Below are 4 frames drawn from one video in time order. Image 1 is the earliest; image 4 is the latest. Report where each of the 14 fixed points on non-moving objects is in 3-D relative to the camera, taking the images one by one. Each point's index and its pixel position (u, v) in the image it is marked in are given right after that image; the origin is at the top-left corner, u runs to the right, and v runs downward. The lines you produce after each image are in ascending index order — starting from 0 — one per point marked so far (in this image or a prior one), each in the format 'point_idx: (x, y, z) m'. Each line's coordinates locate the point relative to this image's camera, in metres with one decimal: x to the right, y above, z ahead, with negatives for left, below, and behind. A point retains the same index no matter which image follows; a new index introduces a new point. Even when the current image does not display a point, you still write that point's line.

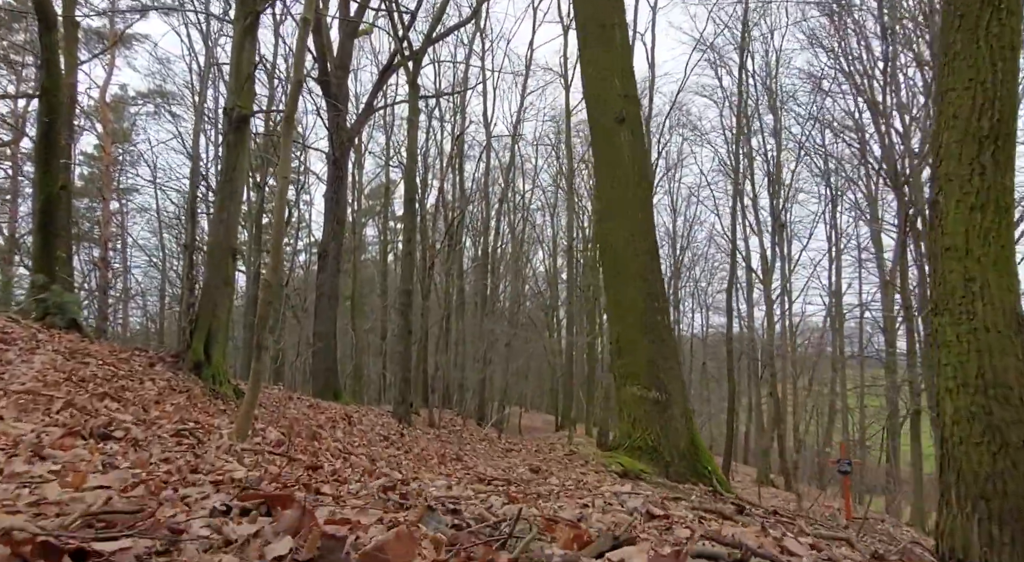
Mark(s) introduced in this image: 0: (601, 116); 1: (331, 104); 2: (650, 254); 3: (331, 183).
0: (+0.6, +1.2, +5.6) m
1: (-3.0, +3.0, +13.3) m
2: (+1.2, +0.2, +6.2) m
3: (-3.1, +1.7, +13.6) m
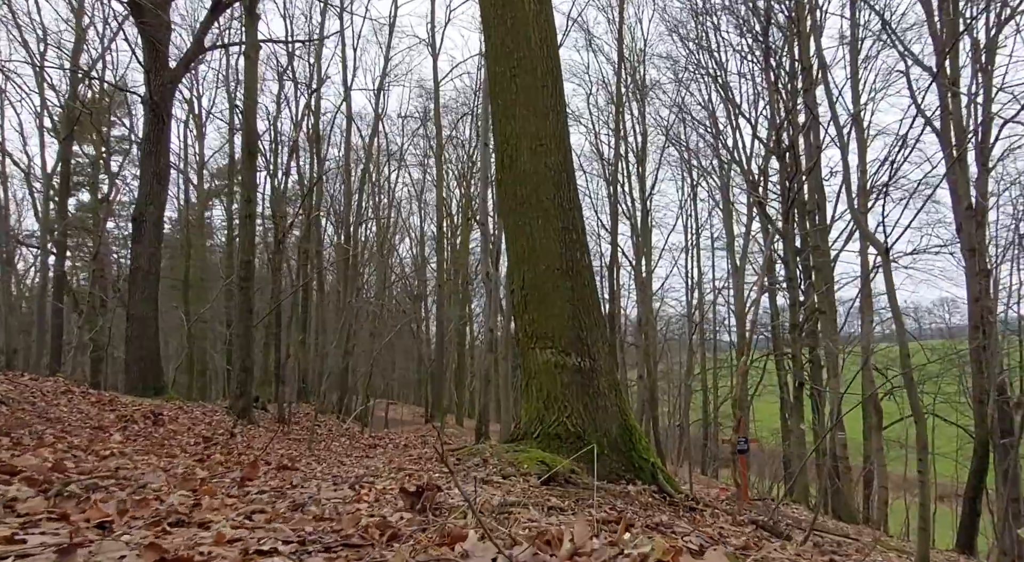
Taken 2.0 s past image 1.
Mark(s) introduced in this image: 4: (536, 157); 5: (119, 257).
0: (-0.1, +1.6, +4.1) m
1: (-5.0, +3.3, +11.0) m
2: (+0.3, +0.6, +4.7) m
3: (-5.1, +2.0, +11.2) m
4: (+0.1, +0.7, +4.5) m
5: (-9.7, +0.6, +19.7) m
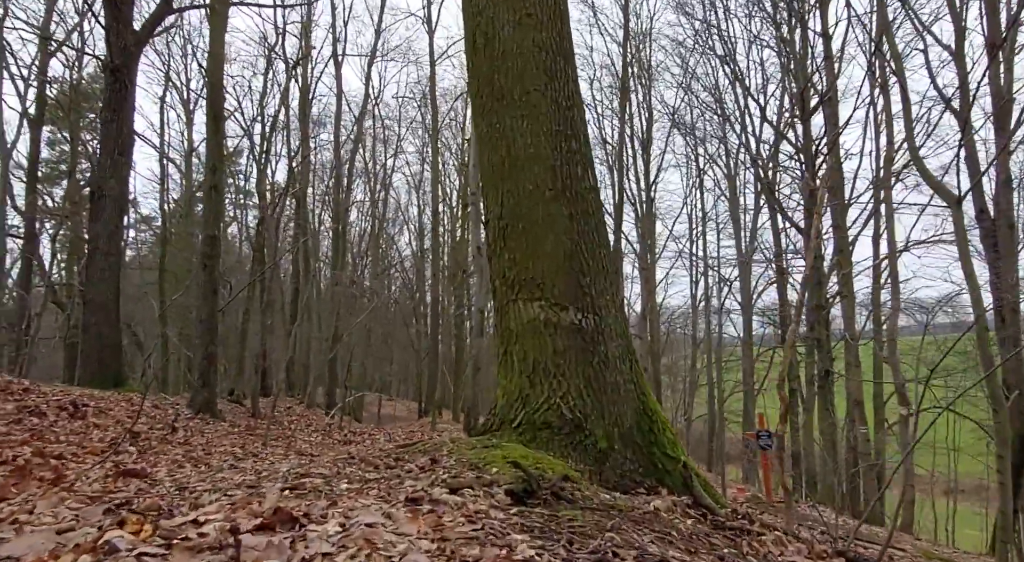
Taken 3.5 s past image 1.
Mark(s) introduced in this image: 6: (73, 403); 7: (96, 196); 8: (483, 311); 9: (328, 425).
0: (-0.2, +1.8, +3.0) m
1: (-5.1, +3.6, +9.9) m
2: (+0.2, +0.9, +3.7) m
3: (-5.2, +2.3, +10.2) m
4: (0.0, +1.0, +3.5) m
5: (-9.8, +0.9, +18.7) m
6: (-3.8, -1.1, +6.9) m
7: (-5.3, +1.1, +10.2) m
8: (-0.5, -0.4, +12.4) m
9: (-2.5, -2.0, +10.9) m
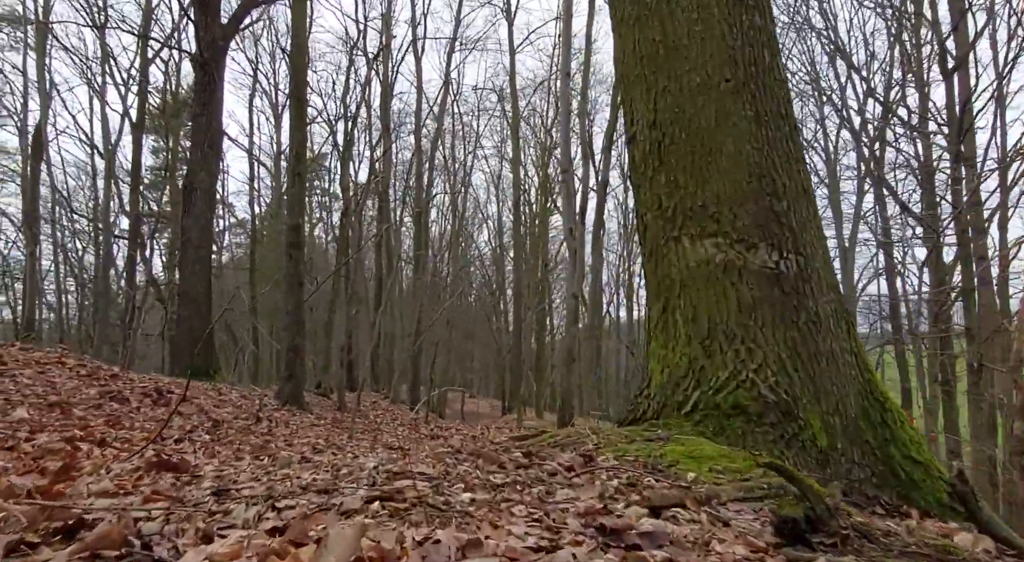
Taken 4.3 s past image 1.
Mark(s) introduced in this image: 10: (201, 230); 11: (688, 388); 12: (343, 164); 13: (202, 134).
0: (+0.2, +2.0, +2.3) m
1: (-4.0, +3.8, +9.6) m
2: (+0.7, +1.0, +2.9) m
3: (-4.0, +2.5, +9.9) m
4: (+0.5, +1.1, +2.8) m
5: (-7.7, +1.0, +18.9) m
6: (-3.0, -0.9, +6.6) m
7: (-4.2, +1.3, +10.0) m
8: (+0.9, -0.3, +11.7) m
9: (-1.3, -1.8, +10.4) m
10: (-4.0, +0.8, +9.9) m
11: (+0.5, -0.4, +2.8) m
12: (-3.8, +2.8, +18.0) m
13: (-4.0, +2.0, +10.0) m
